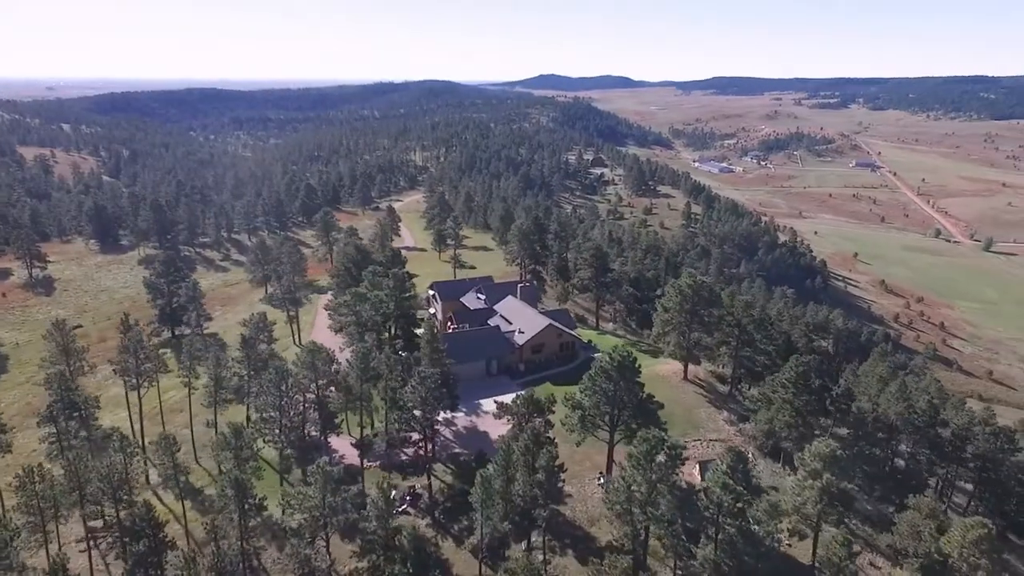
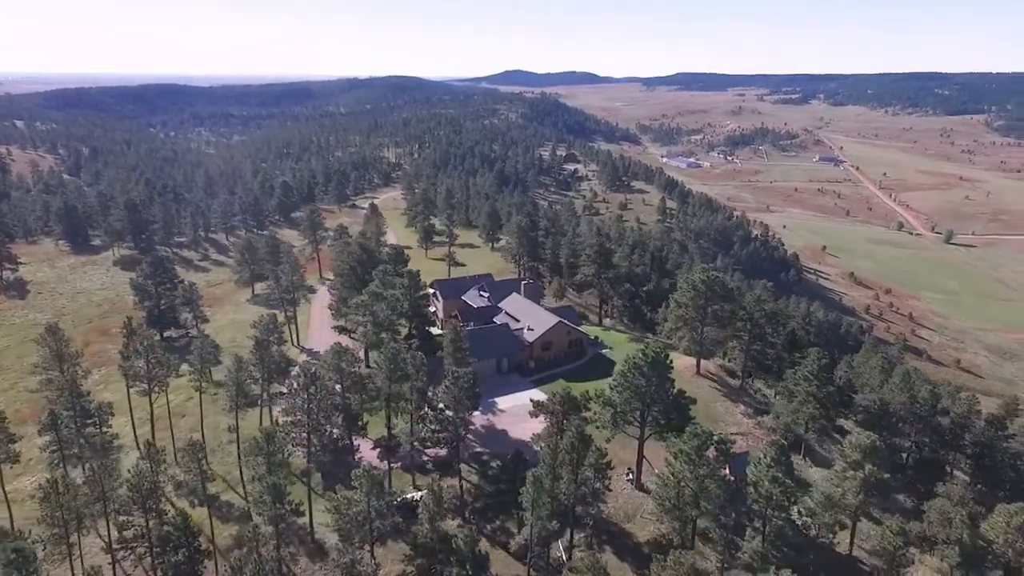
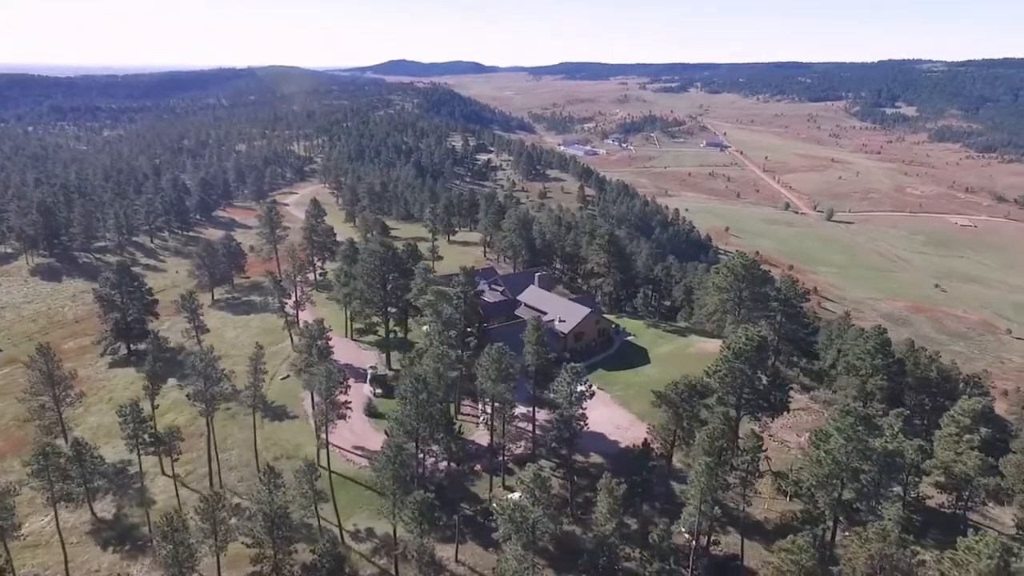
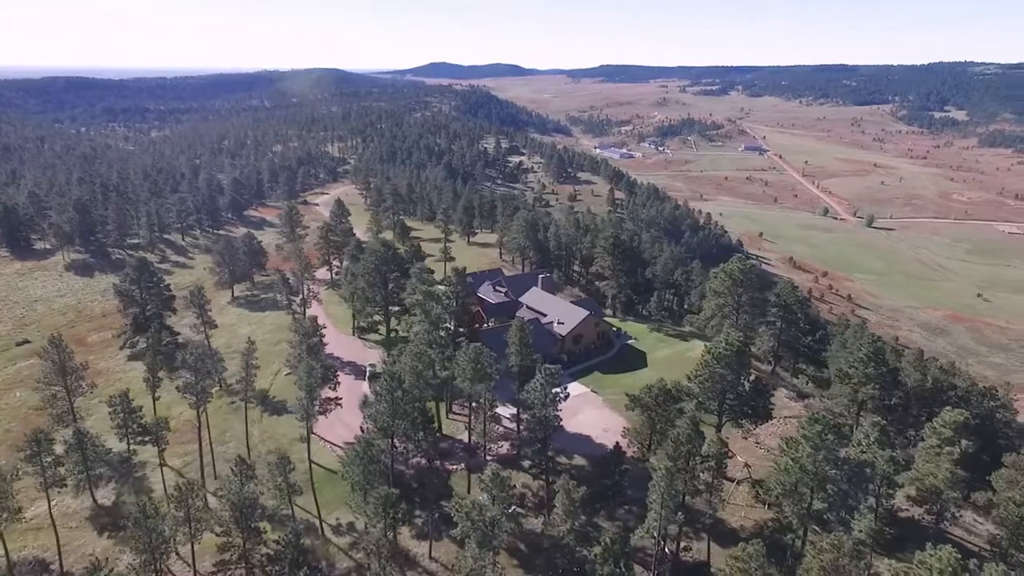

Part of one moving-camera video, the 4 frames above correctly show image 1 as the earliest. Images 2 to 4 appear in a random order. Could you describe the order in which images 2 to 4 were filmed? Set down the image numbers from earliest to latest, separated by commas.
2, 4, 3
